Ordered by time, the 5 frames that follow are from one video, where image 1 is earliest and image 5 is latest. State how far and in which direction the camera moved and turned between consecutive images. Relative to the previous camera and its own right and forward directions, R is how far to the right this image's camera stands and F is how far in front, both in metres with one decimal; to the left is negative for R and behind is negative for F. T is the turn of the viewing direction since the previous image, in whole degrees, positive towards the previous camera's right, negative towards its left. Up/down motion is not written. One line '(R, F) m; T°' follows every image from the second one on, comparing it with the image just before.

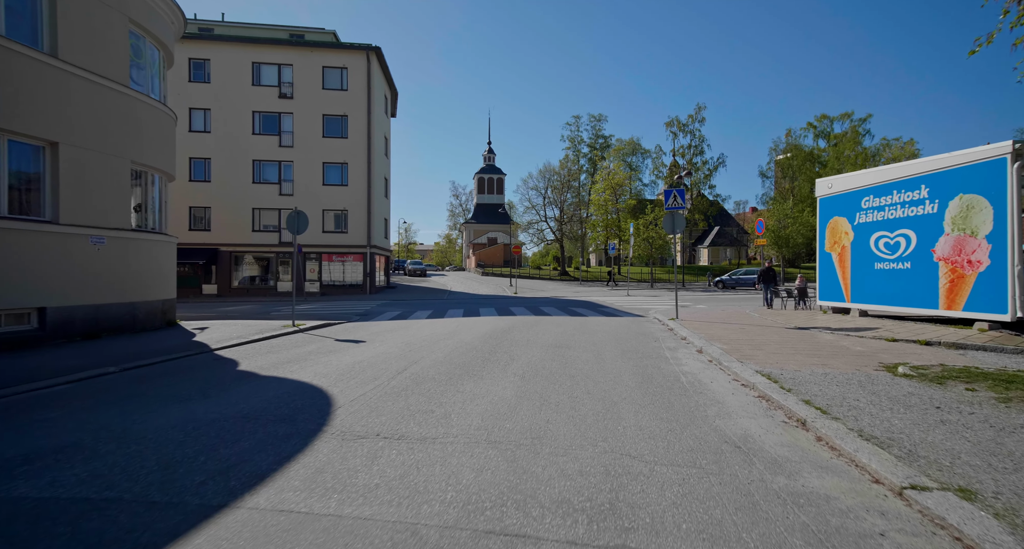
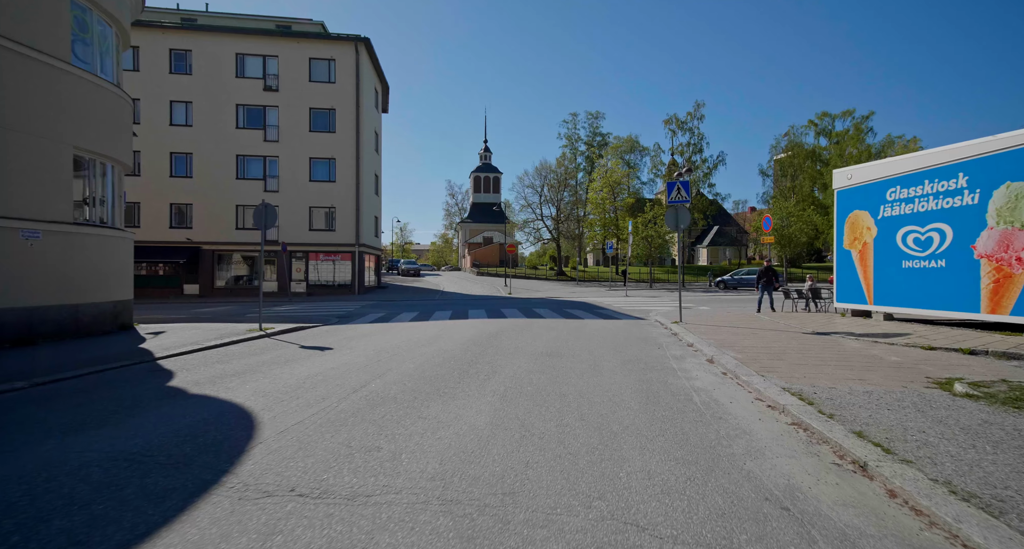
(+0.2, +1.2) m; 0°
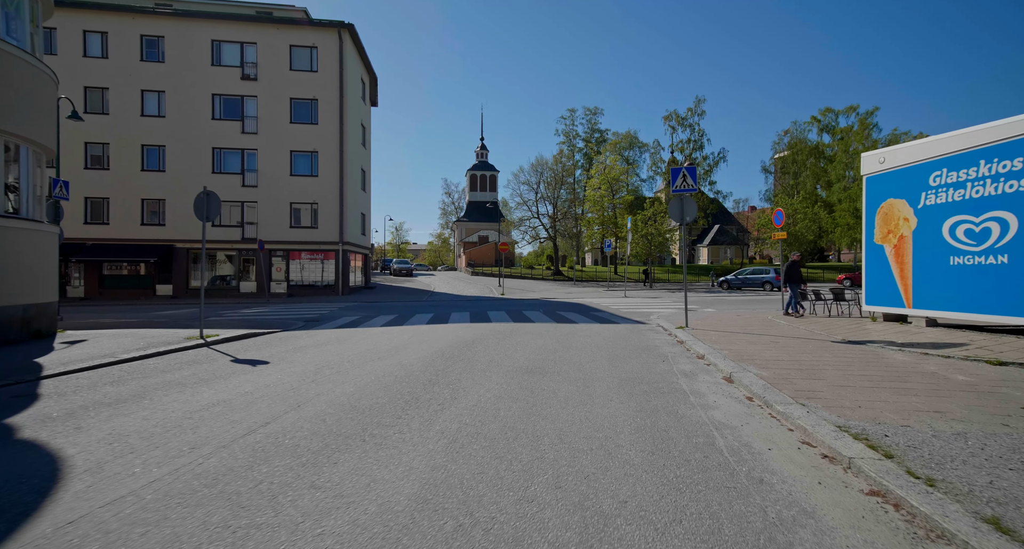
(+0.4, +1.7) m; 0°
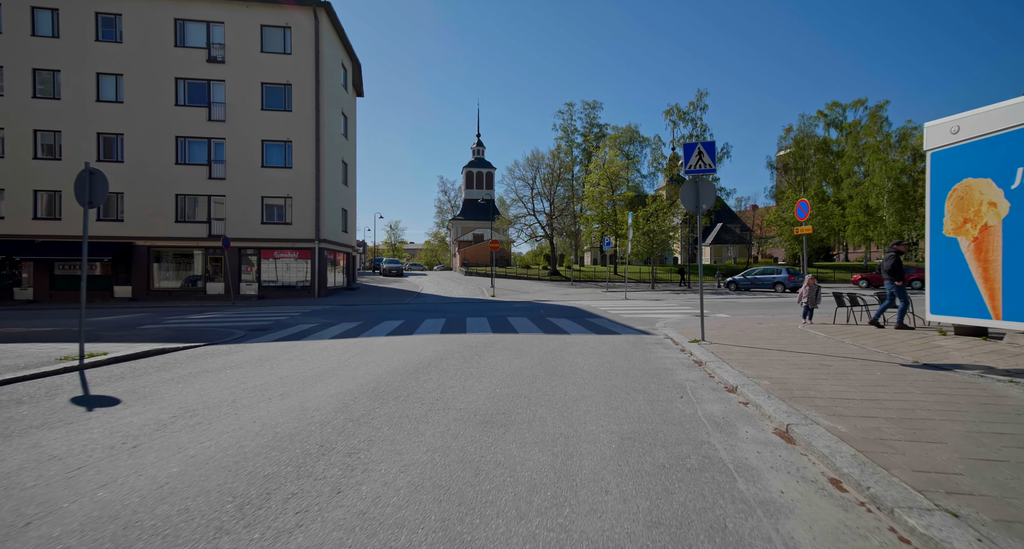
(+0.5, +2.4) m; 0°
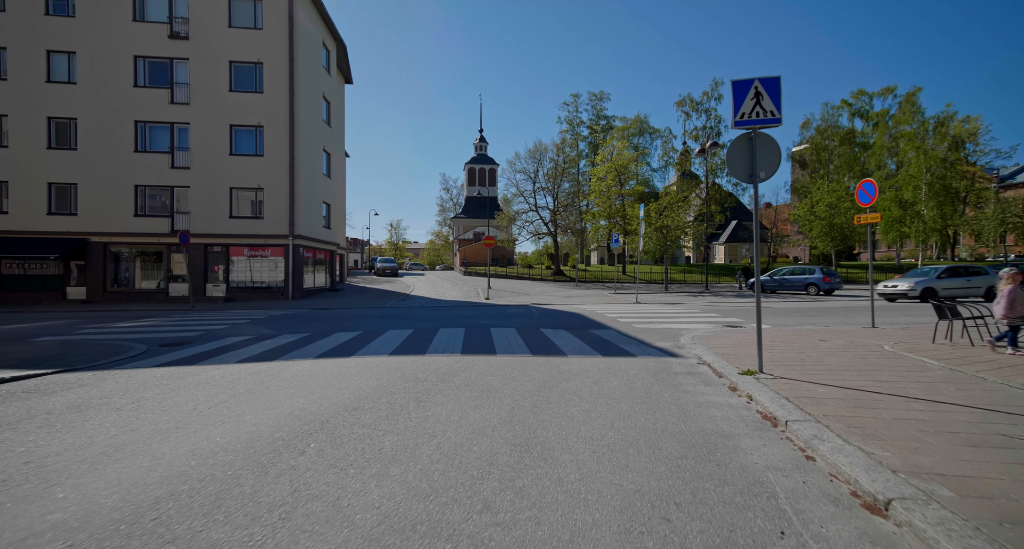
(+0.5, +3.2) m; -1°
